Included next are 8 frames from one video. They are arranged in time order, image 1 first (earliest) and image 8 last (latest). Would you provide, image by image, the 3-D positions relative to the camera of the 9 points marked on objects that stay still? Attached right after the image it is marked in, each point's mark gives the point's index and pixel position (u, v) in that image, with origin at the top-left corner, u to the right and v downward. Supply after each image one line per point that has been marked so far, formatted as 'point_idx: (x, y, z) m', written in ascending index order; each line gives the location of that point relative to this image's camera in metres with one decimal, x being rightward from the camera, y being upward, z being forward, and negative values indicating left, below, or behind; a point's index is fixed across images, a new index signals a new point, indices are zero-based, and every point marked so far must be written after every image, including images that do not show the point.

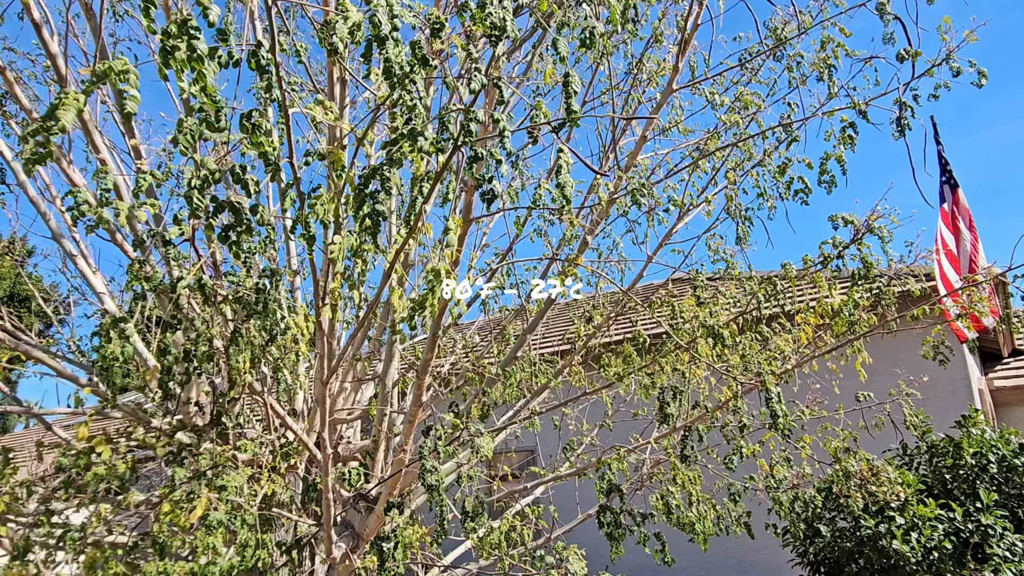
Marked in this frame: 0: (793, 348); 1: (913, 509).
0: (+2.5, -0.5, +5.5) m
1: (+3.5, -2.0, +5.7) m
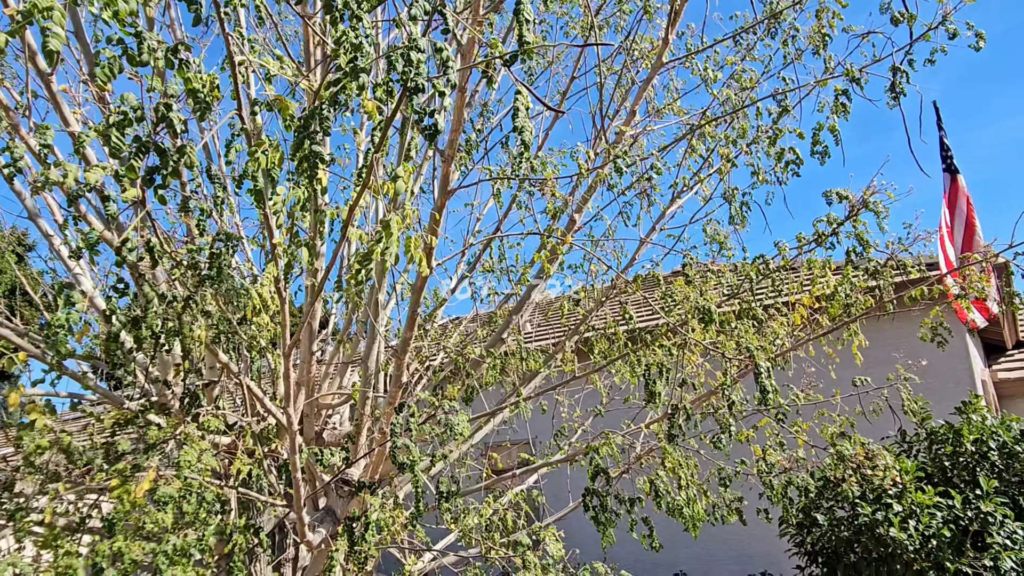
0: (+2.4, -0.4, +5.4) m
1: (+3.4, -1.8, +5.5) m
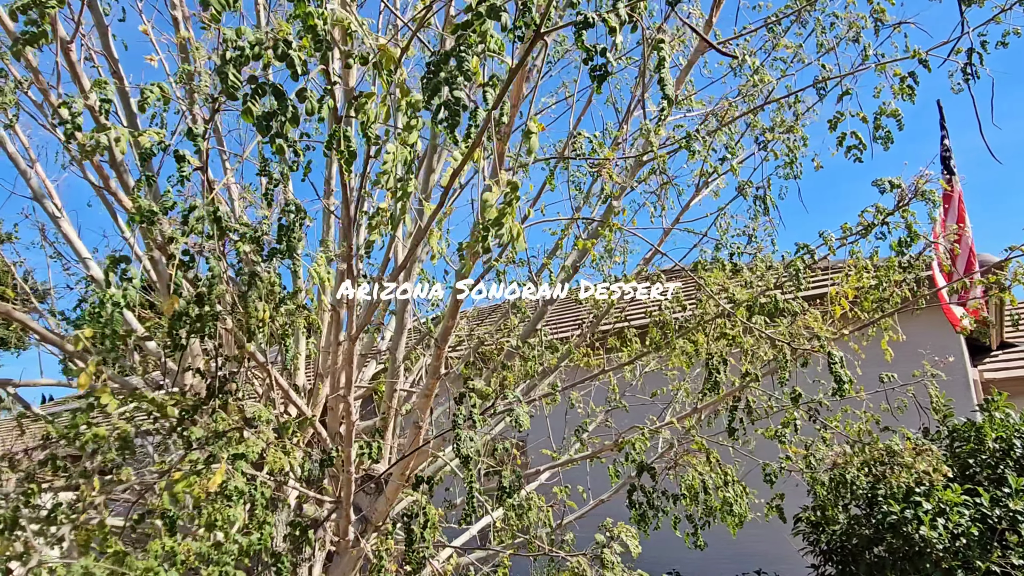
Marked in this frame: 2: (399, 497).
0: (+2.6, -0.3, +5.3) m
1: (+3.7, -1.8, +5.5) m
2: (-0.8, -1.5, +4.5) m
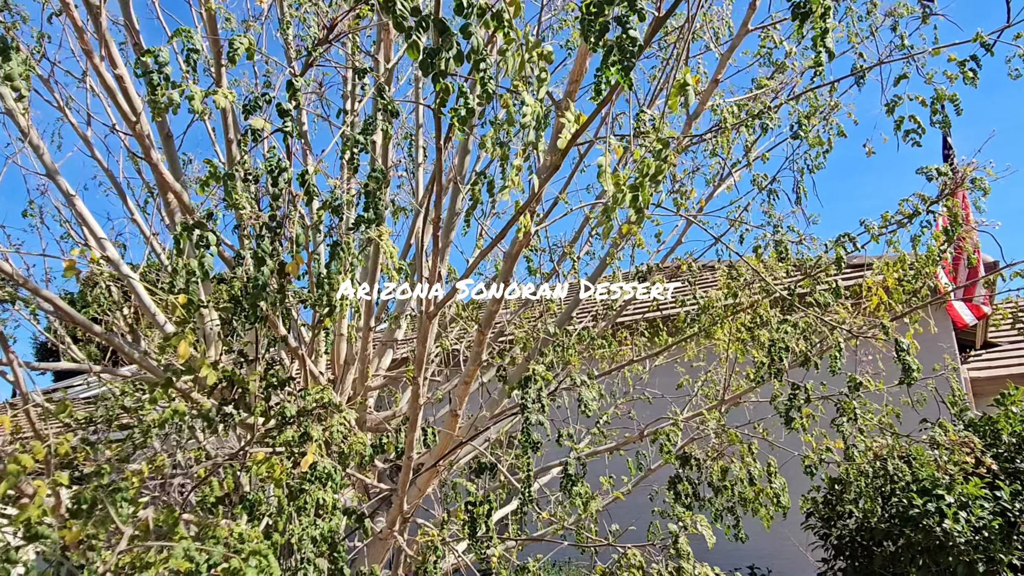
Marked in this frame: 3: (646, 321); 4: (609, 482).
0: (+2.8, -0.2, +5.3) m
1: (+3.9, -1.7, +5.5) m
2: (-0.6, -1.4, +4.3) m
3: (+1.4, -0.3, +6.4) m
4: (+0.7, -1.5, +5.0) m
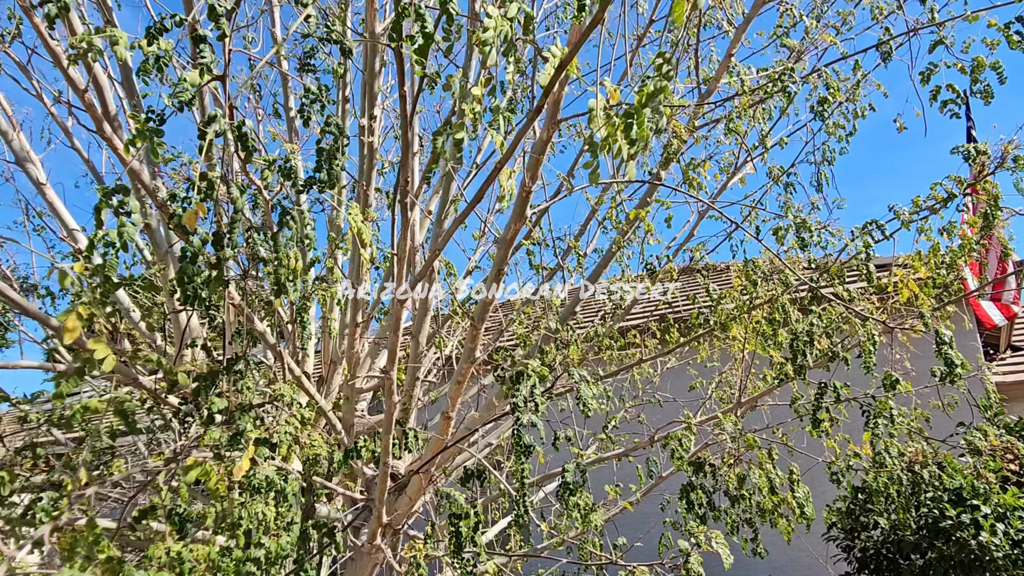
0: (+2.8, -0.2, +4.9) m
1: (+3.9, -1.7, +5.1) m
2: (-0.6, -1.3, +4.0) m
3: (+1.4, -0.3, +6.1) m
4: (+0.7, -1.5, +4.6) m
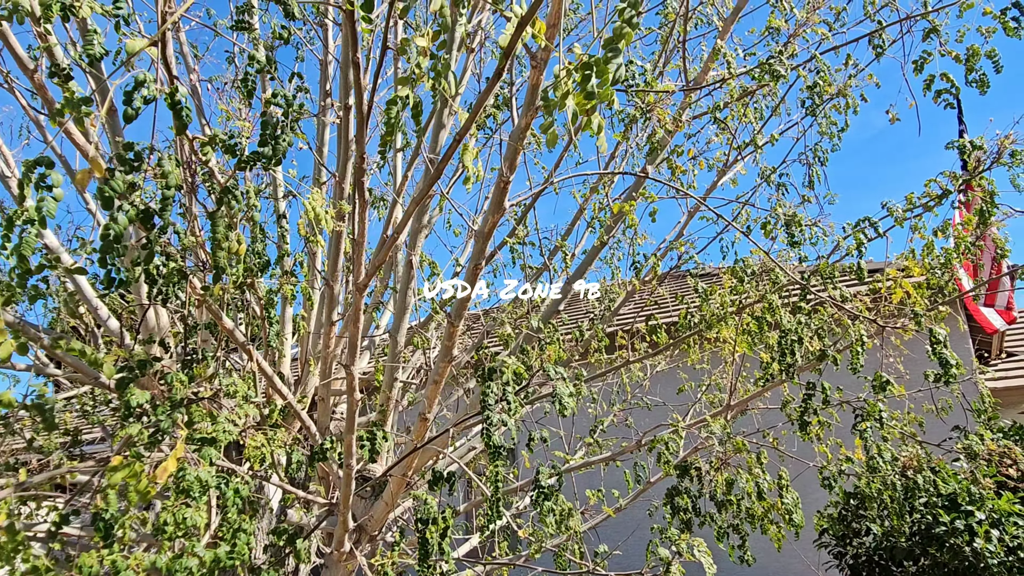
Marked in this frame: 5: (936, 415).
0: (+2.7, -0.2, +4.8) m
1: (+3.8, -1.7, +4.9) m
2: (-0.7, -1.3, +3.8) m
3: (+1.3, -0.3, +5.9) m
4: (+0.6, -1.5, +4.5) m
5: (+3.6, -1.1, +5.3) m
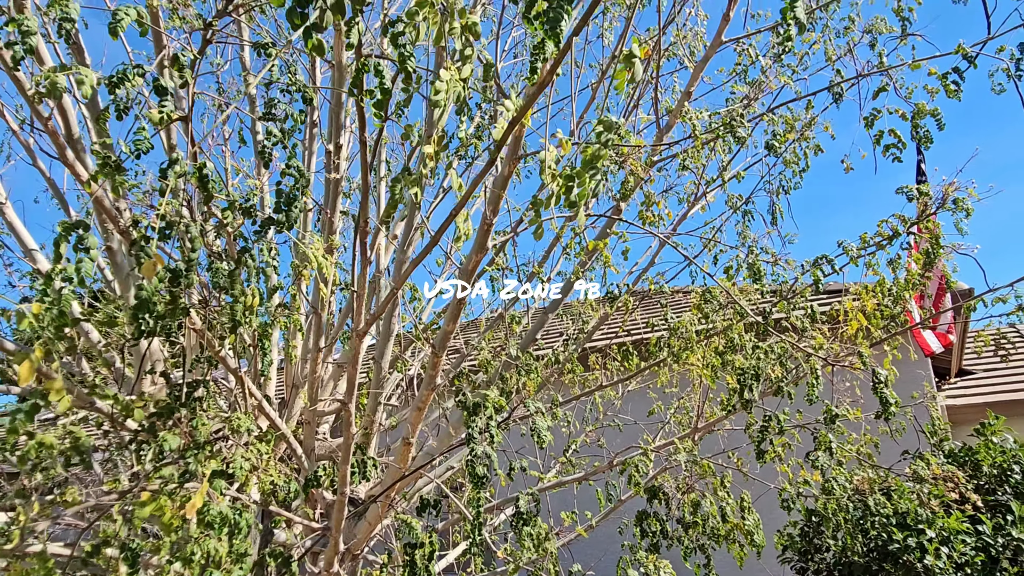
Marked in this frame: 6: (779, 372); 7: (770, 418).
0: (+2.6, -0.4, +5.1) m
1: (+3.6, -1.9, +5.3) m
2: (-0.8, -1.5, +4.0) m
3: (+1.0, -0.6, +6.2) m
4: (+0.4, -1.7, +4.7) m
5: (+3.4, -1.3, +5.6) m
6: (+2.1, -0.6, +4.9) m
7: (+1.8, -0.9, +4.4) m
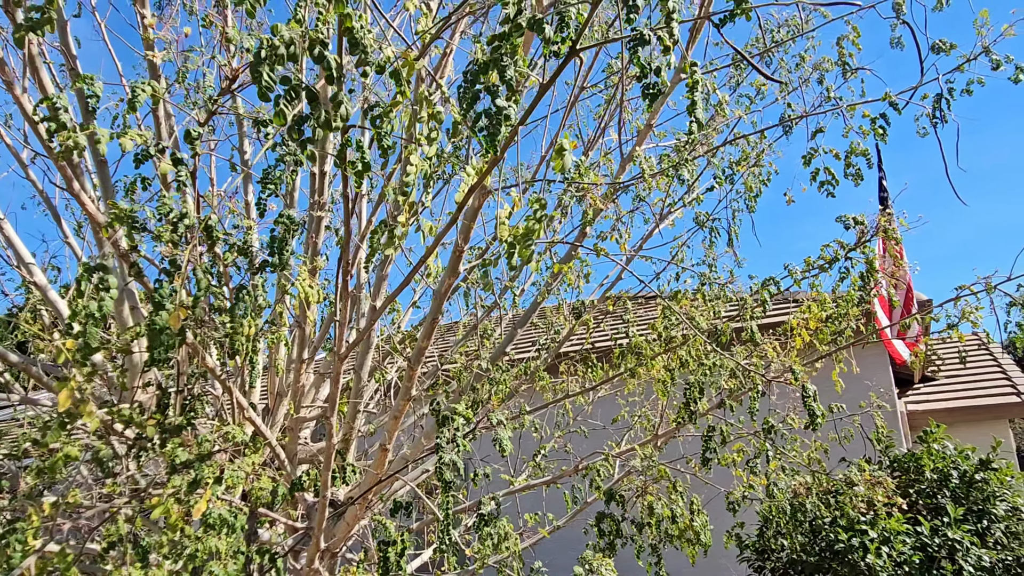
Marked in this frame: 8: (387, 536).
0: (+2.3, -0.6, +5.5) m
1: (+3.3, -2.1, +5.7) m
2: (-1.0, -1.6, +4.3) m
3: (+0.8, -0.7, +6.5) m
4: (+0.2, -1.8, +5.0) m
5: (+3.1, -1.5, +6.0) m
6: (+1.8, -0.8, +5.3) m
7: (+1.6, -1.0, +4.8) m
8: (-0.8, -1.5, +3.9) m
